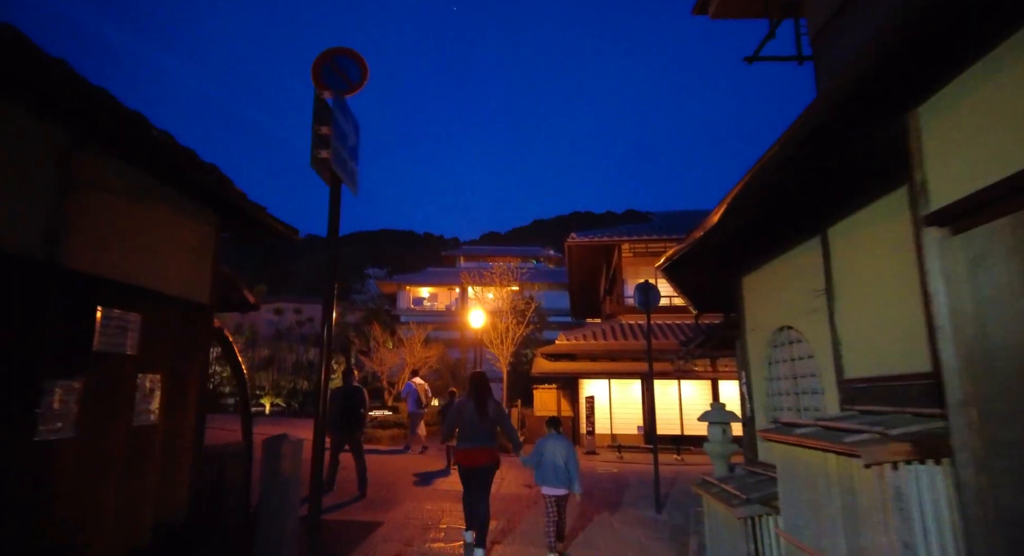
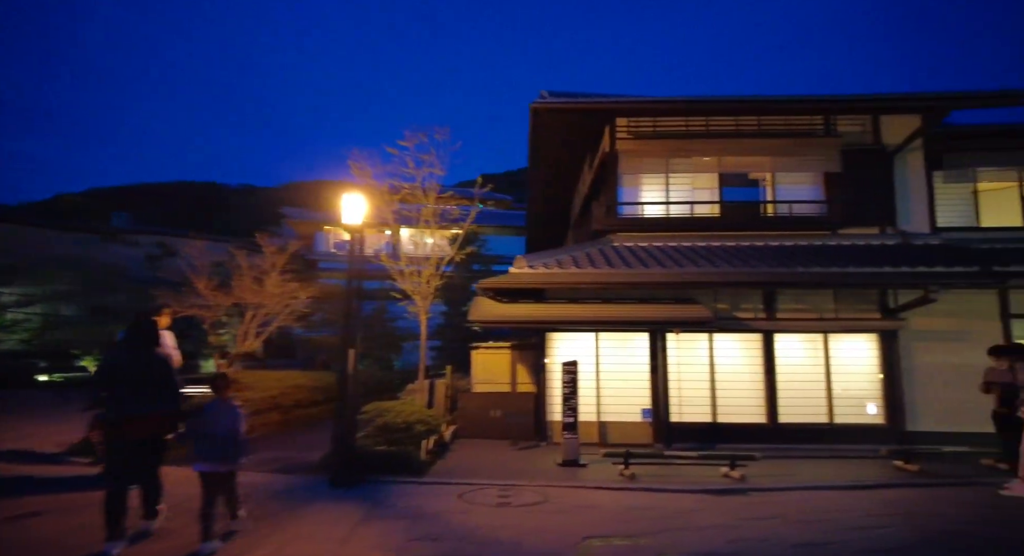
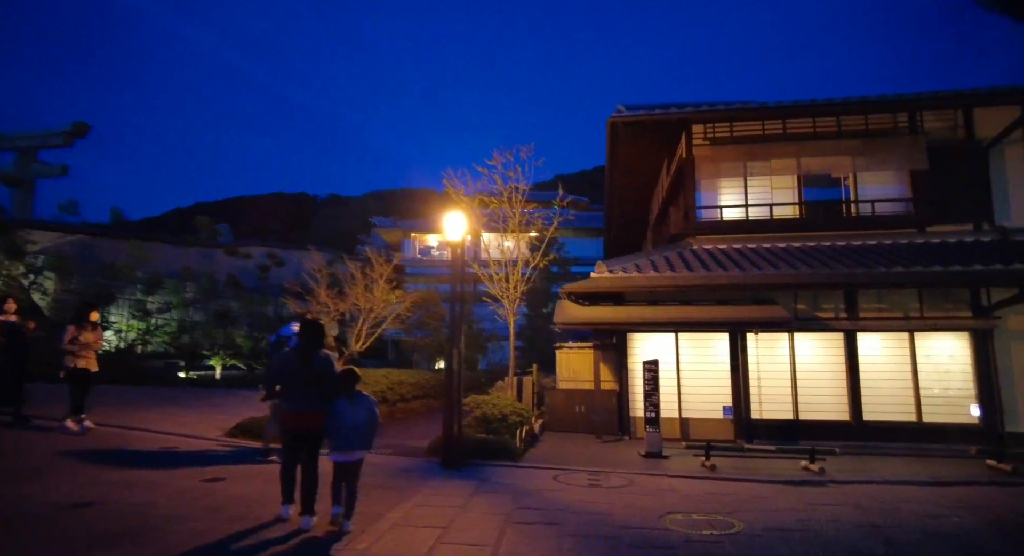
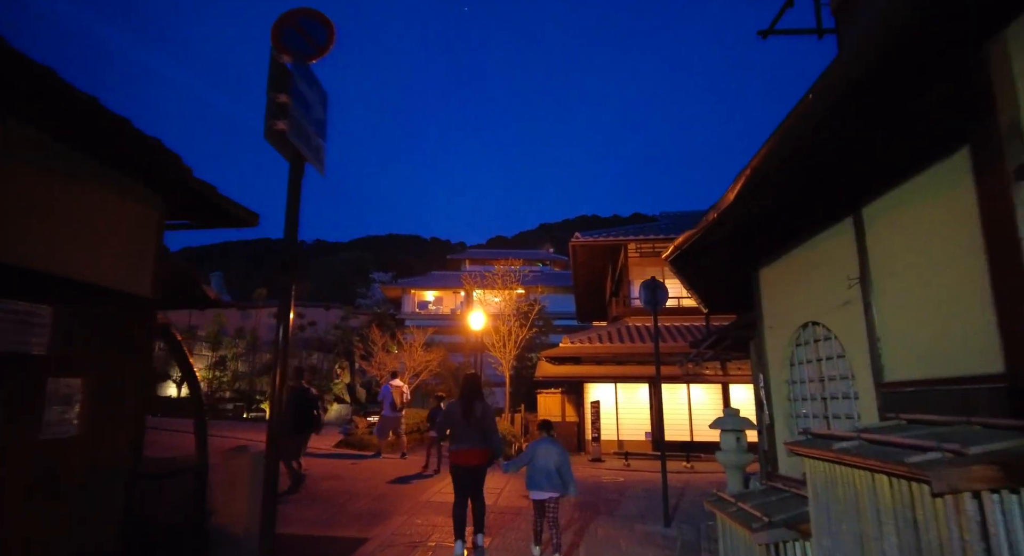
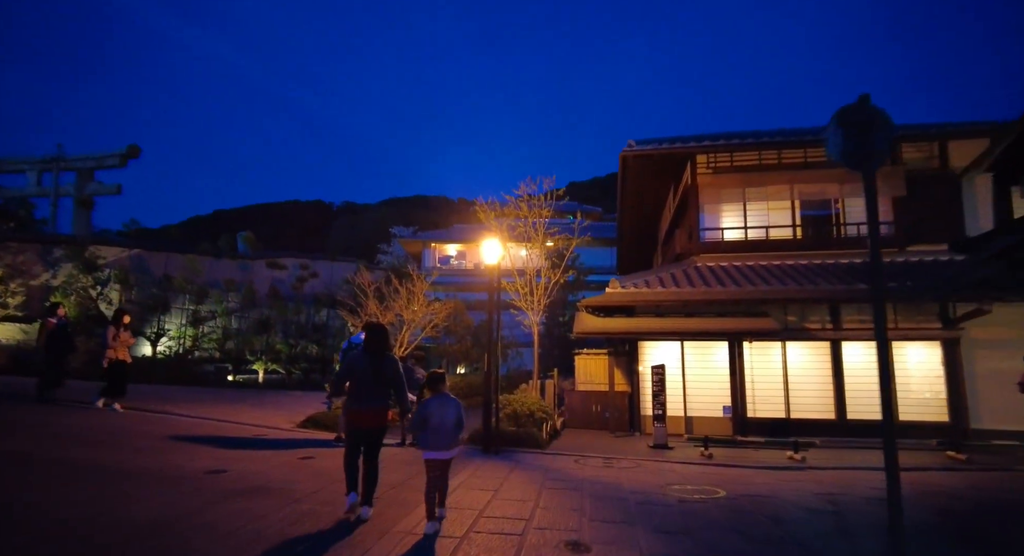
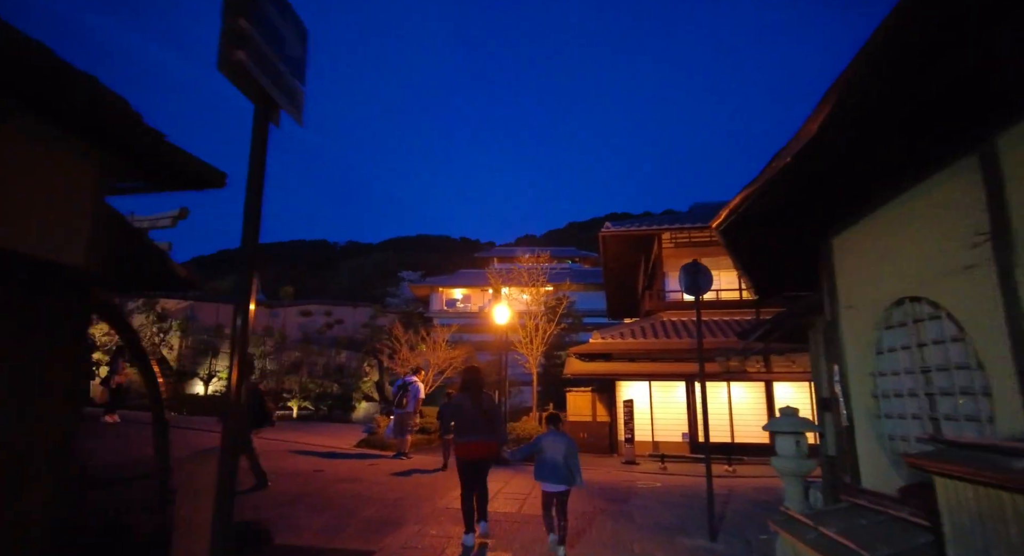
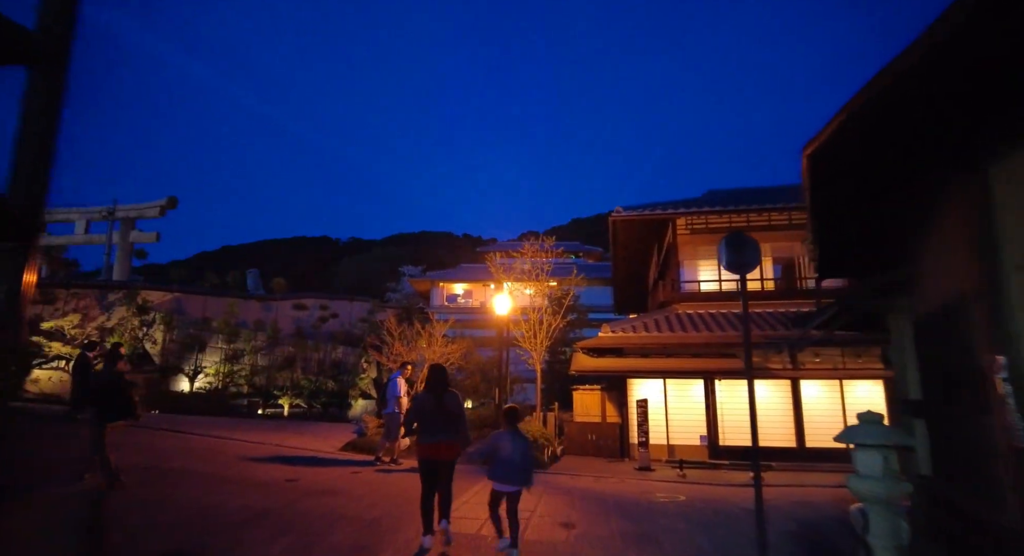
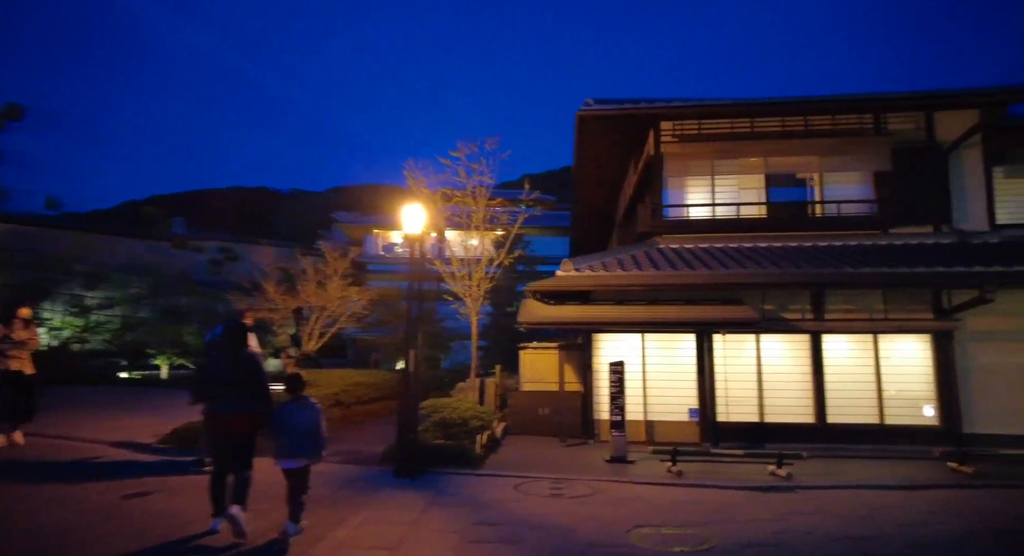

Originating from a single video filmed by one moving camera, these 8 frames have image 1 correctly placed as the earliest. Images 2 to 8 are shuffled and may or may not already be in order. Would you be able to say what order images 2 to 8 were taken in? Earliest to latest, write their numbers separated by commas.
4, 6, 7, 5, 3, 8, 2
